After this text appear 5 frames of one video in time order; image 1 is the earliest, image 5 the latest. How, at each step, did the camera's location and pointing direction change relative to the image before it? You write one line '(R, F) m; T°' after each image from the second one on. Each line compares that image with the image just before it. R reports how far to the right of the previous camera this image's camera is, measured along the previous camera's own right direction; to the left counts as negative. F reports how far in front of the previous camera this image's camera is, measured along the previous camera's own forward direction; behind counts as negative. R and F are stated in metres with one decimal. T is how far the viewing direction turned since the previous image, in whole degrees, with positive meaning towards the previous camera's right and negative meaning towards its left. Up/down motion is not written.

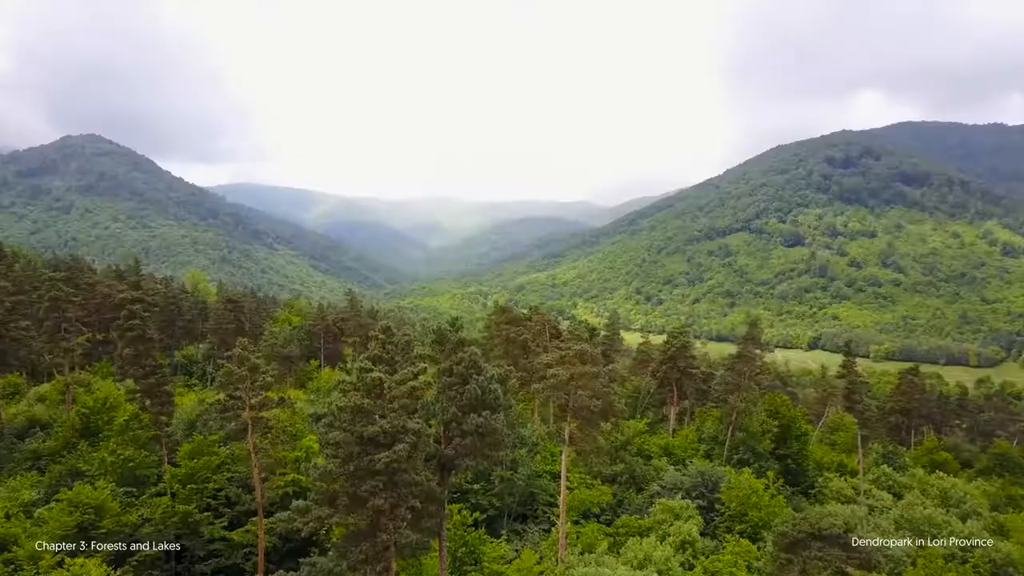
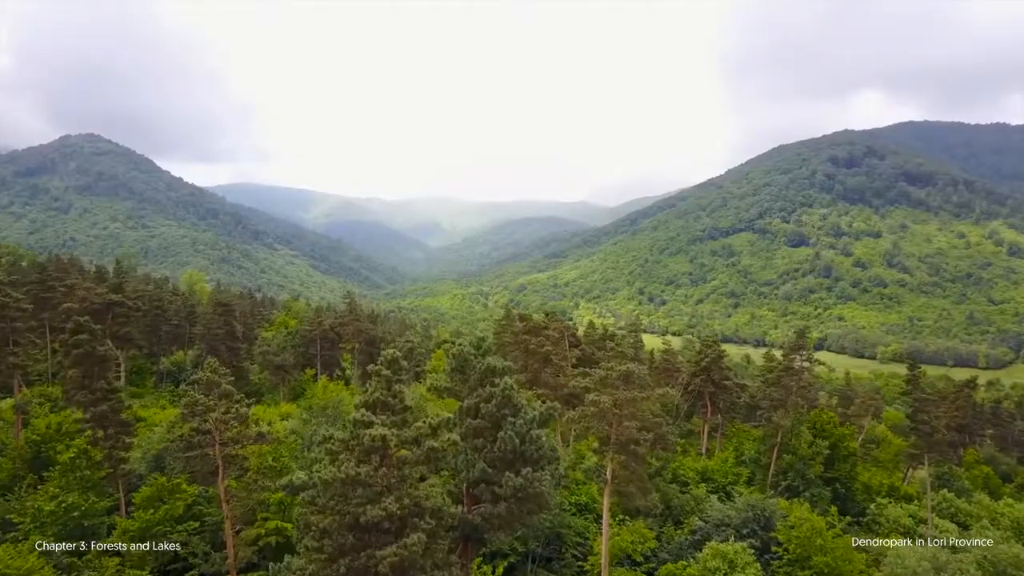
(-0.8, +3.3) m; 0°
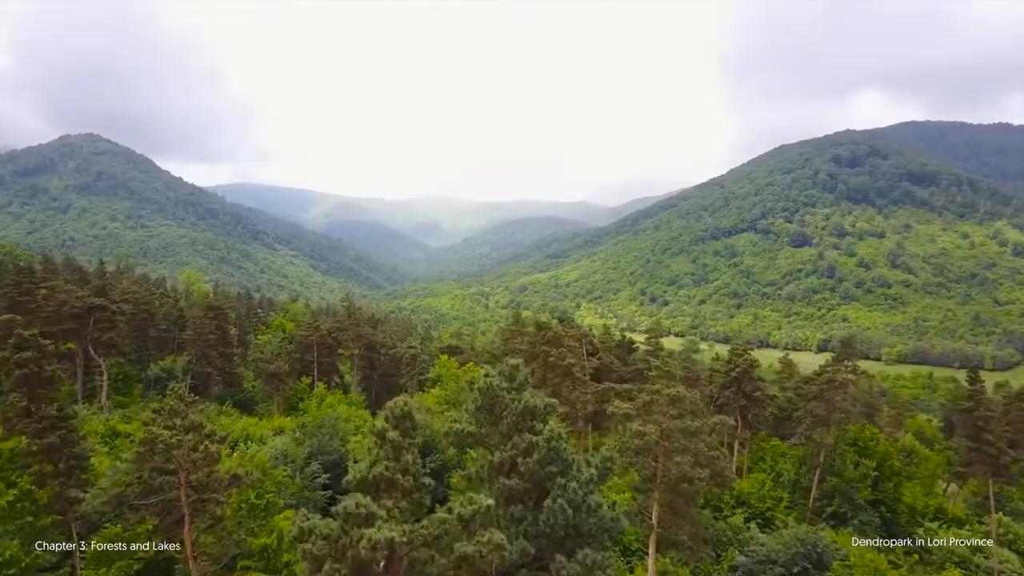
(-0.6, +2.5) m; 0°
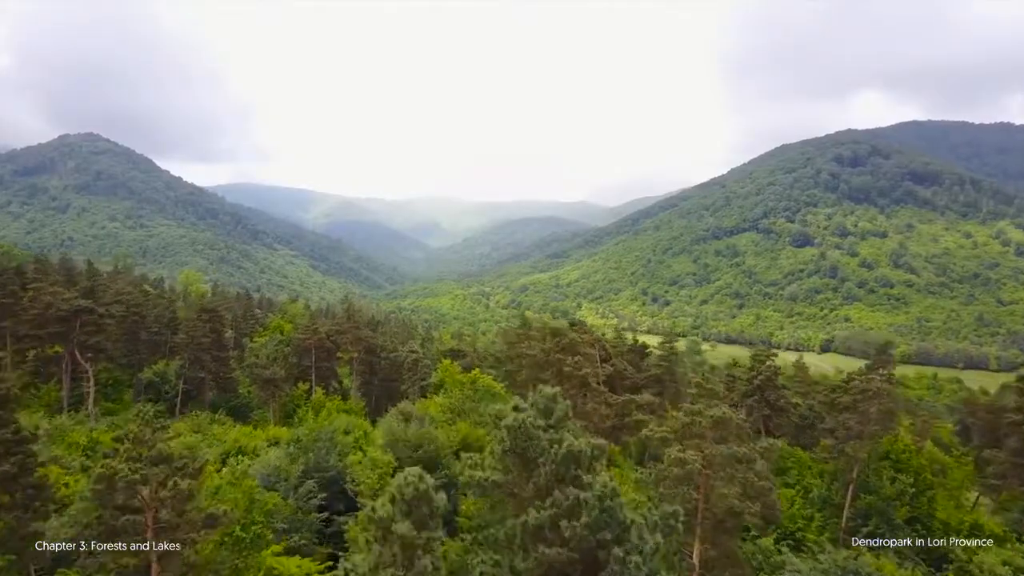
(-0.4, +1.6) m; 0°
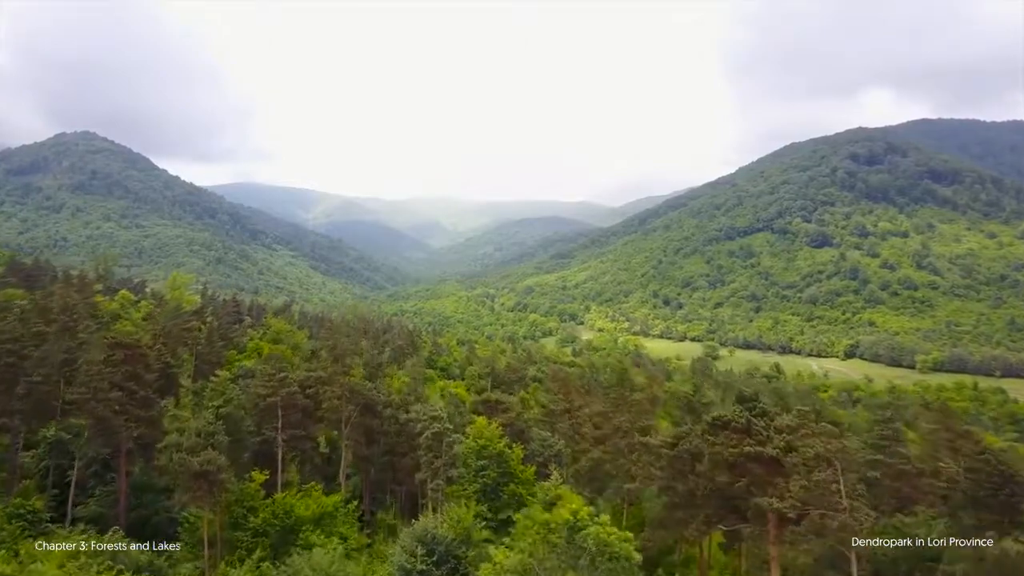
(-3.3, +13.6) m; 0°
